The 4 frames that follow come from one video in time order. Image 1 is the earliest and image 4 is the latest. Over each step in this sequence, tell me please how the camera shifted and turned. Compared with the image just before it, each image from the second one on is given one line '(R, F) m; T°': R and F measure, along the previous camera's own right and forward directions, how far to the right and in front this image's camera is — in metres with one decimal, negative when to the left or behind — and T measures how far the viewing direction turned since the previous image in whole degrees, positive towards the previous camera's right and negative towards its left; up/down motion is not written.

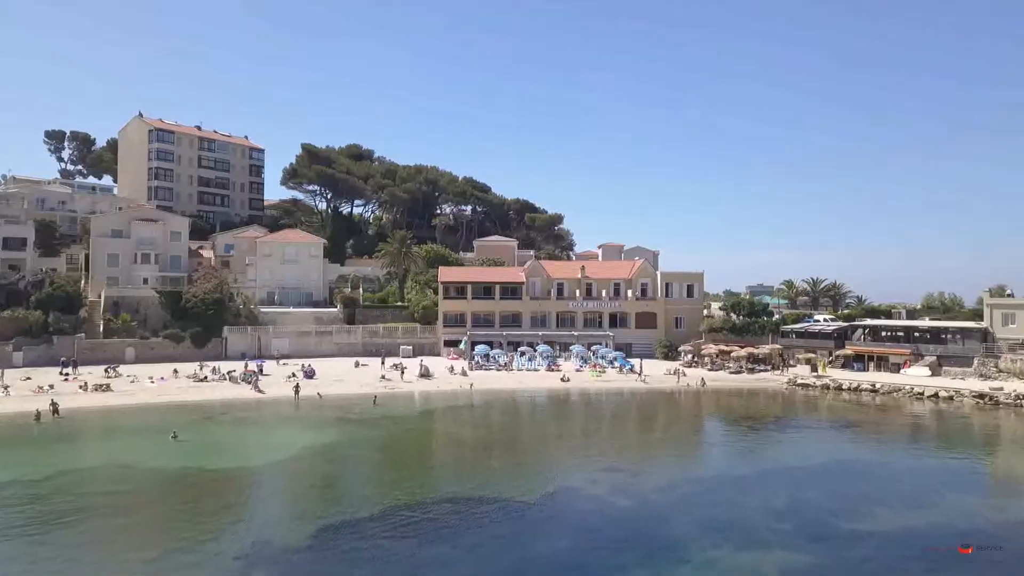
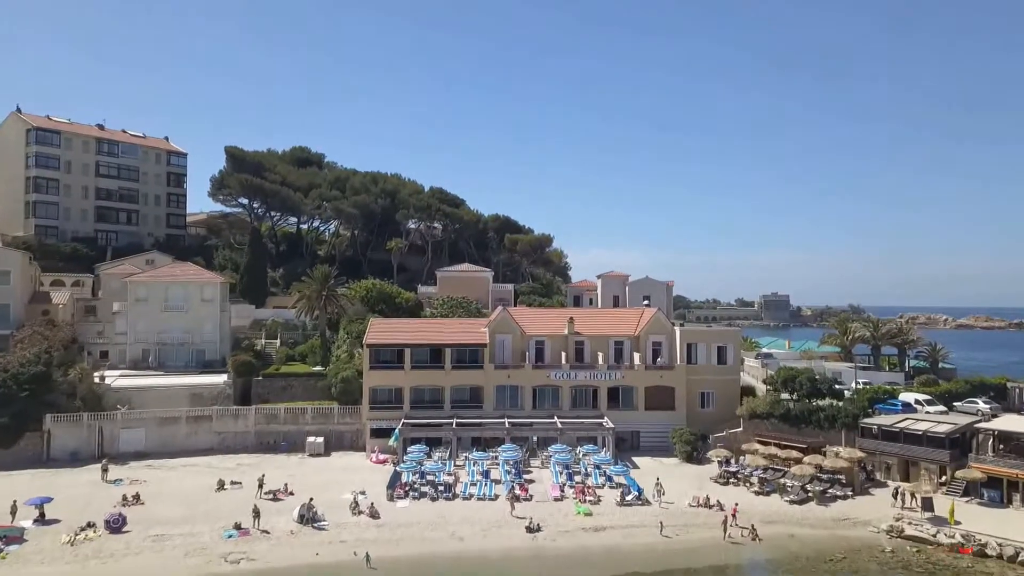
(+2.9, +19.8) m; 0°
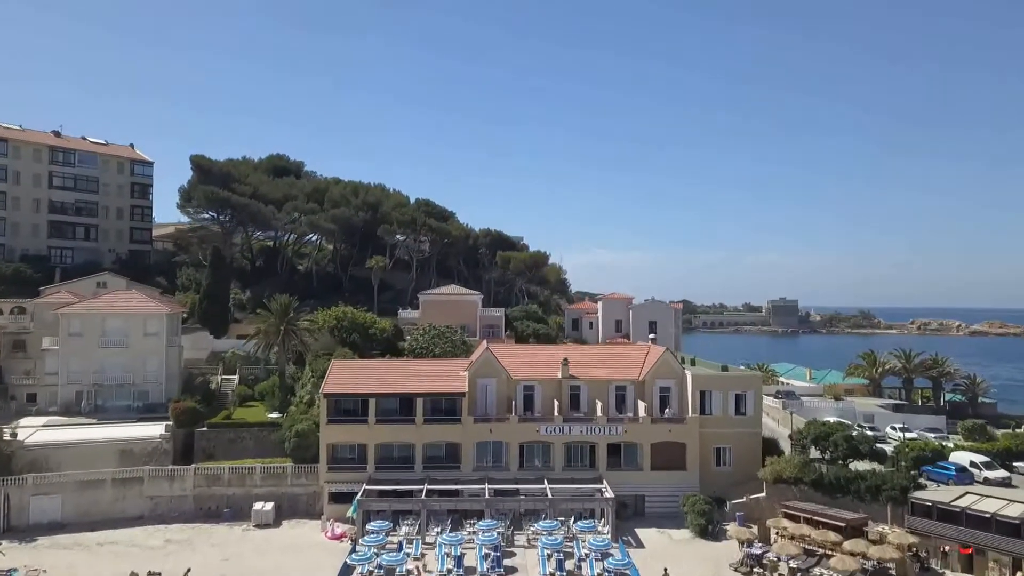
(+1.1, +6.9) m; 0°
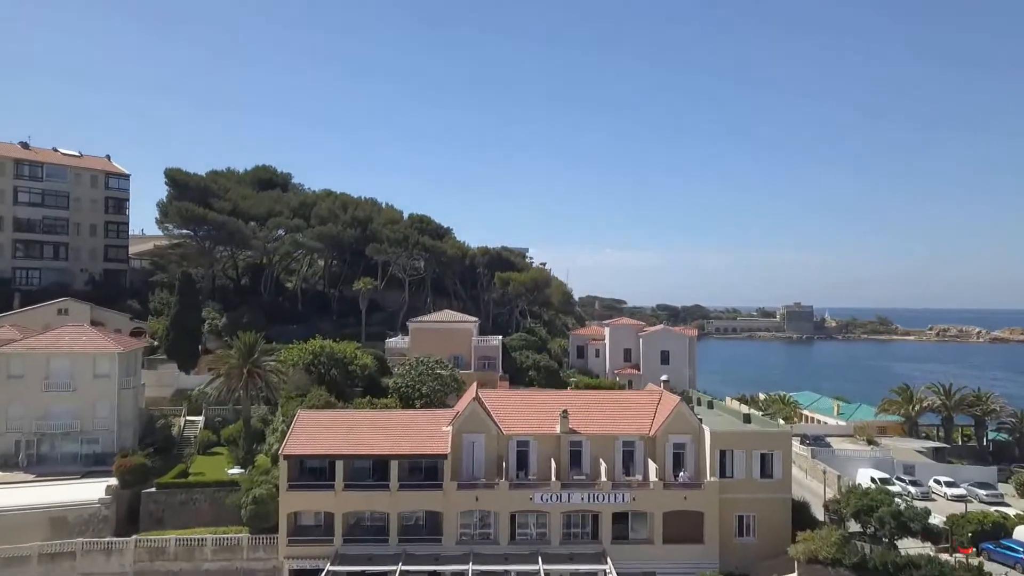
(+0.9, +5.5) m; -1°
